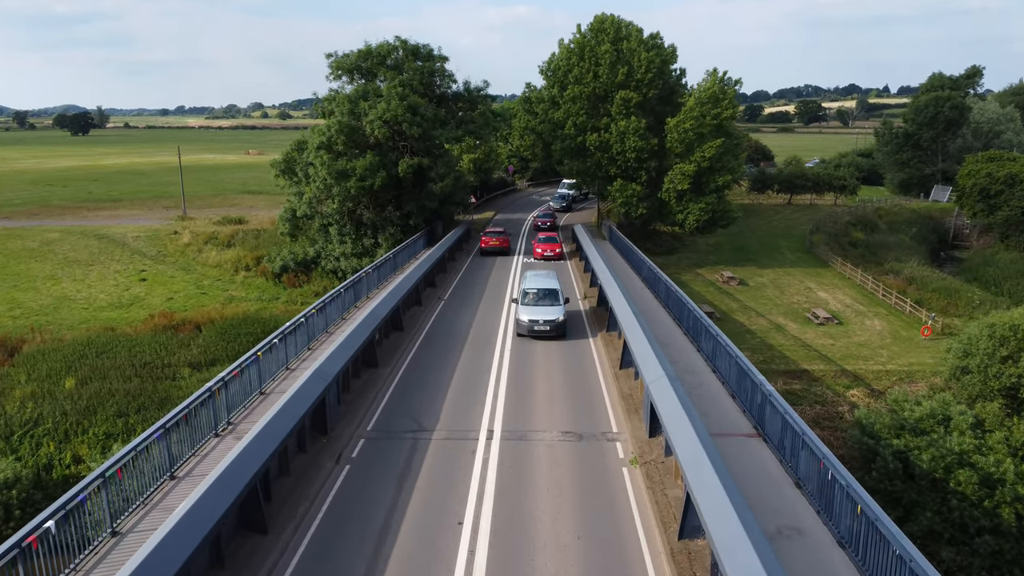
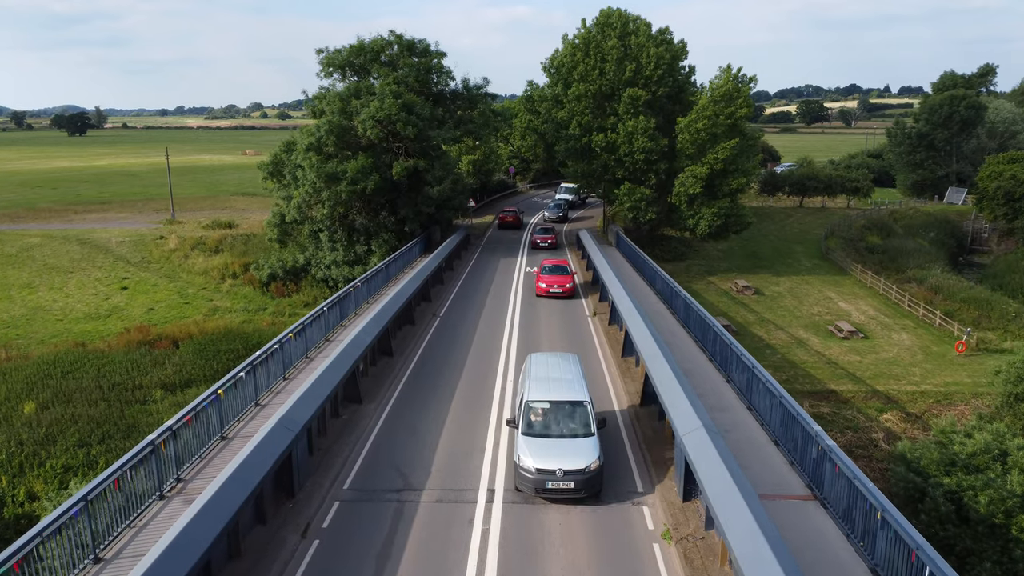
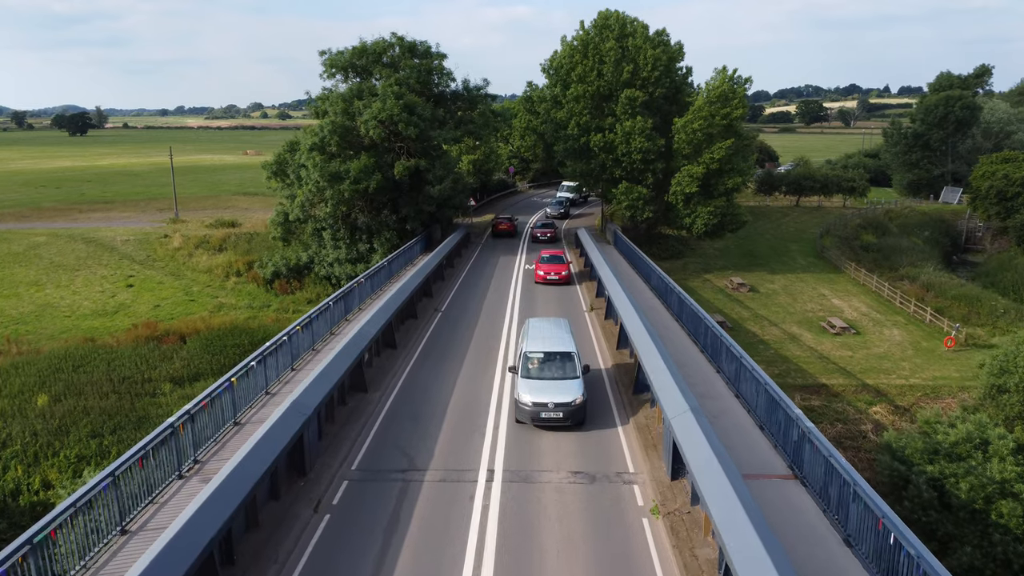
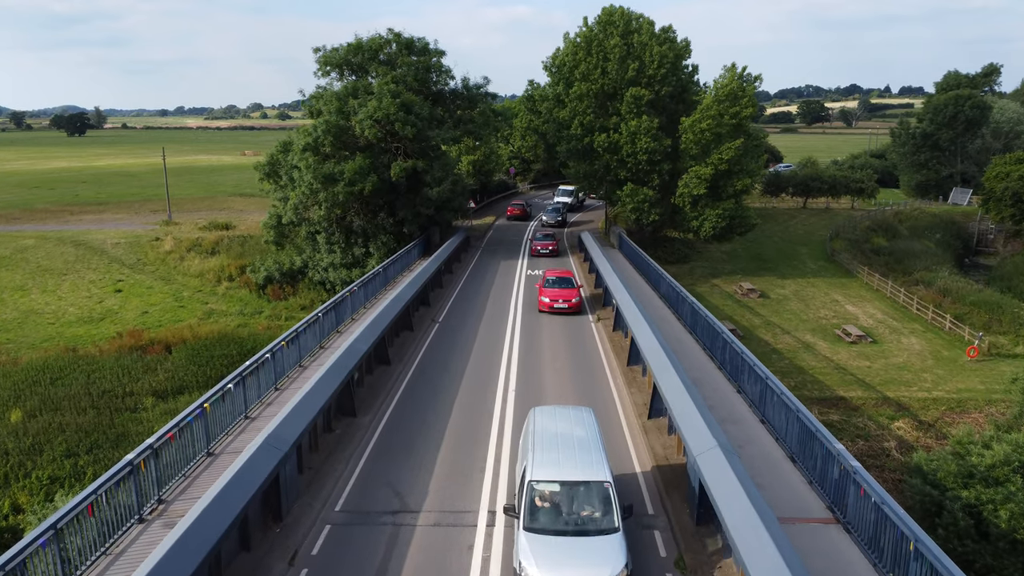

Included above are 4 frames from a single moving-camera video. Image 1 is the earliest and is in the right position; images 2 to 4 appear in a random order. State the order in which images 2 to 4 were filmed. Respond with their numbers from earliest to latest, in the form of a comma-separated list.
3, 2, 4
